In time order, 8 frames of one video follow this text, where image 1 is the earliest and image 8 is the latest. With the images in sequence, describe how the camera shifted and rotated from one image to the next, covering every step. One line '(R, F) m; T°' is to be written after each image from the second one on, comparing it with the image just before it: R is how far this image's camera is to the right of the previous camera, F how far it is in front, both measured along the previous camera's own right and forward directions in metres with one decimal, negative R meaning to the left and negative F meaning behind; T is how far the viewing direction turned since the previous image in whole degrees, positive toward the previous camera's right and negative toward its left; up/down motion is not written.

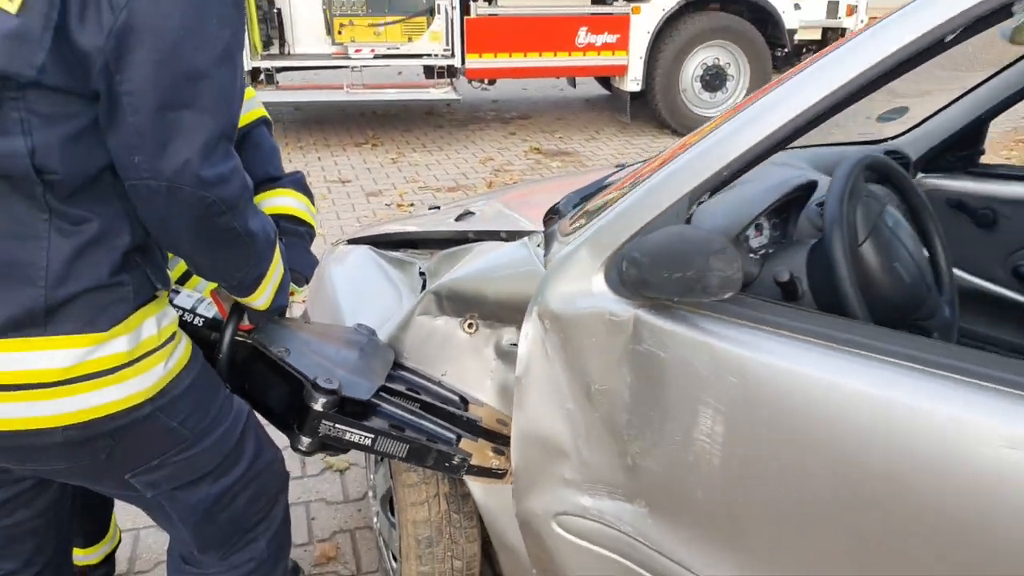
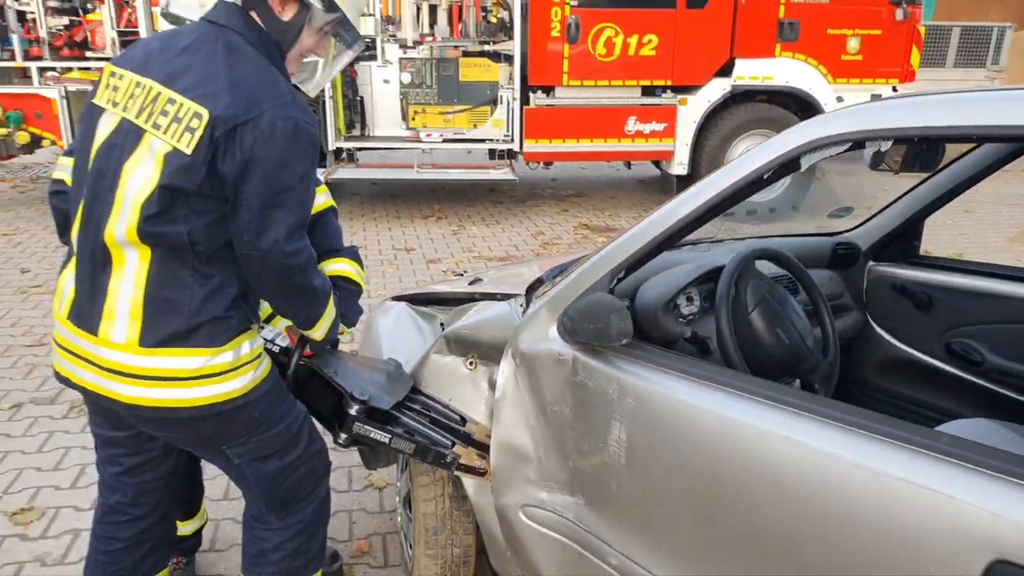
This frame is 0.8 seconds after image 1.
(+0.2, -0.5) m; -5°
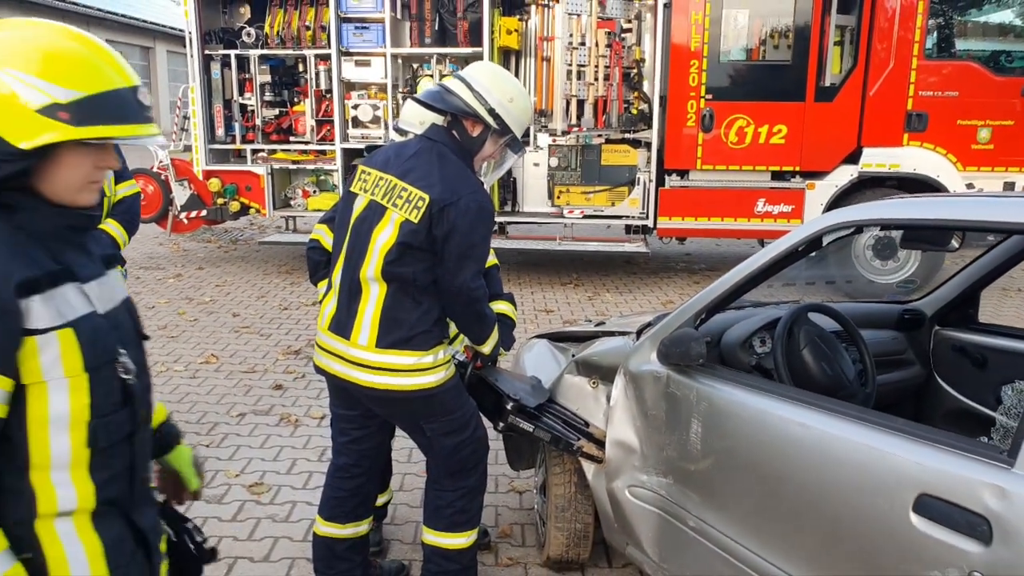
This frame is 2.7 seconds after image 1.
(+0.1, -0.8) m; -10°
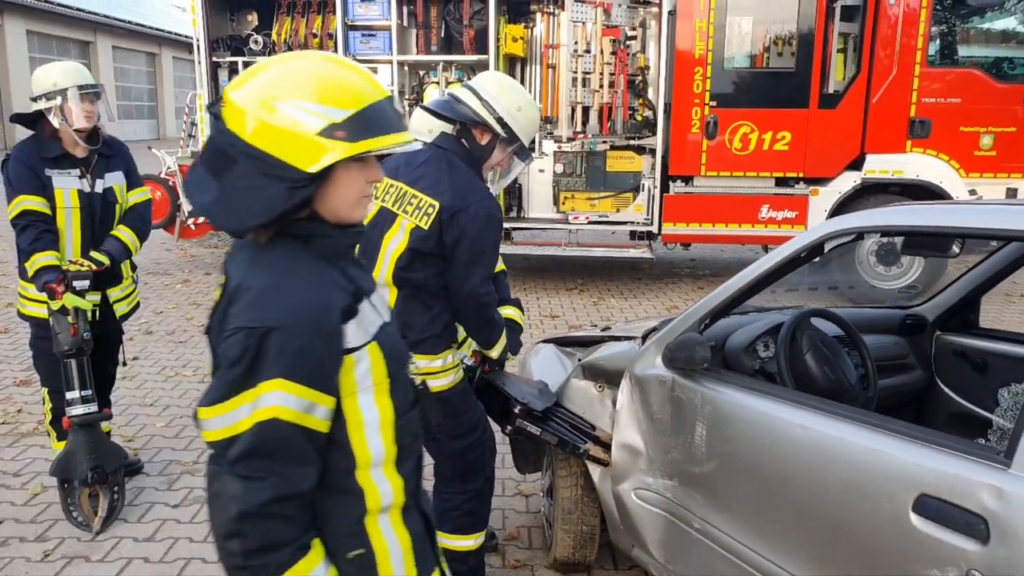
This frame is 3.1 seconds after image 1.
(0.0, -0.1) m; 0°
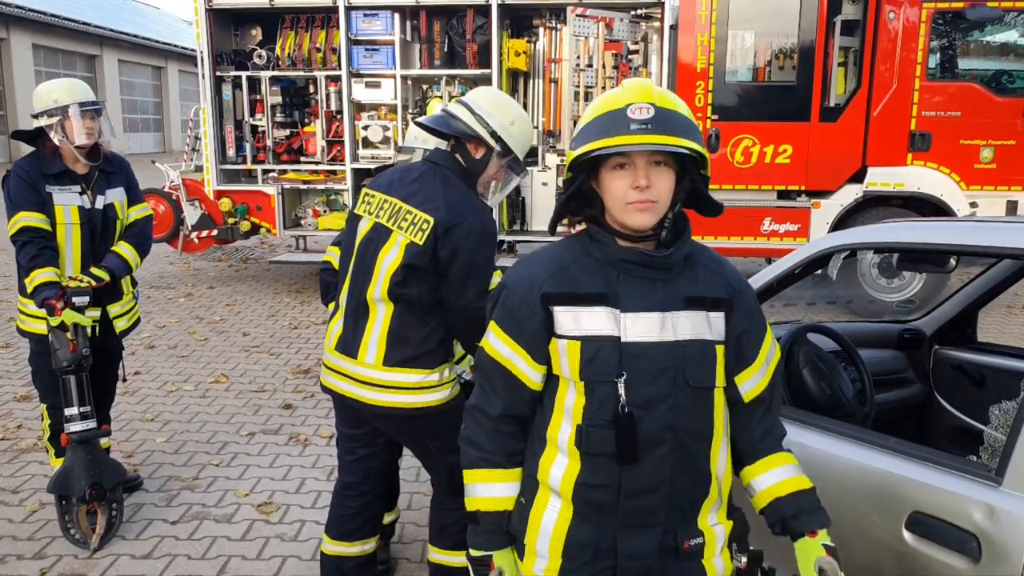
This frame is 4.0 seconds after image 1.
(0.0, 0.0) m; 0°
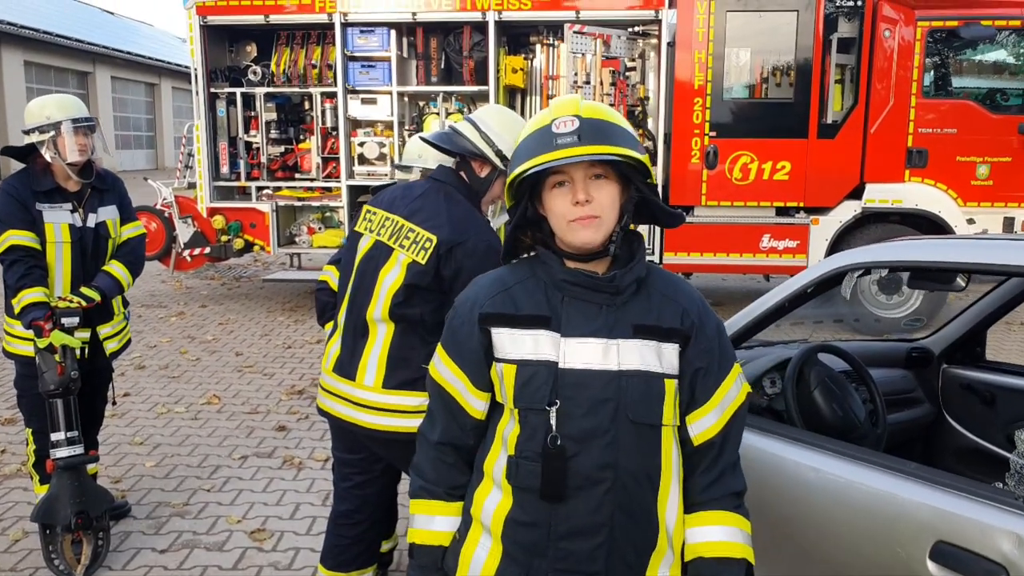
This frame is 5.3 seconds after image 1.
(0.0, +0.1) m; 0°
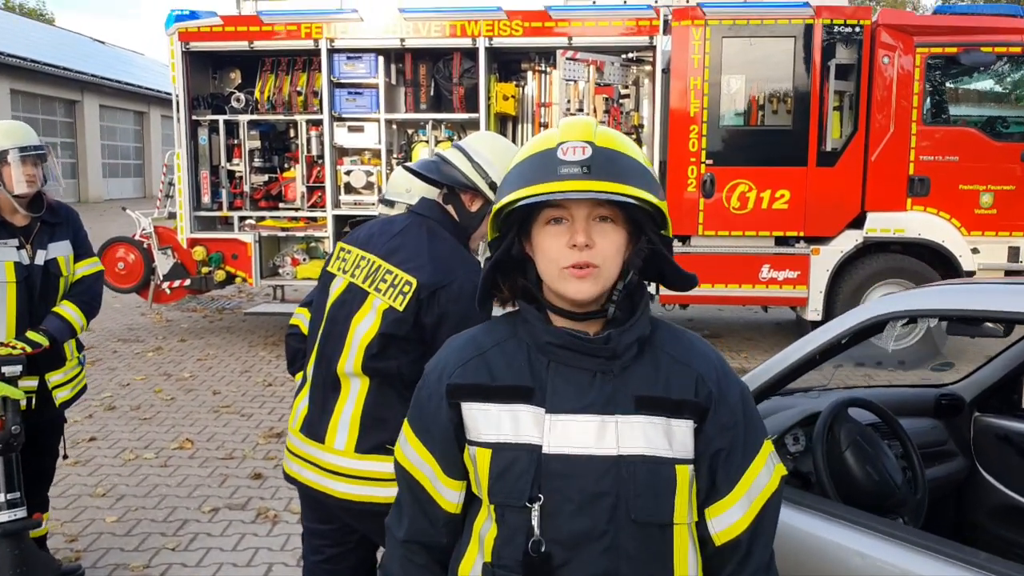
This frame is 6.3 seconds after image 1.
(0.0, +0.3) m; +1°
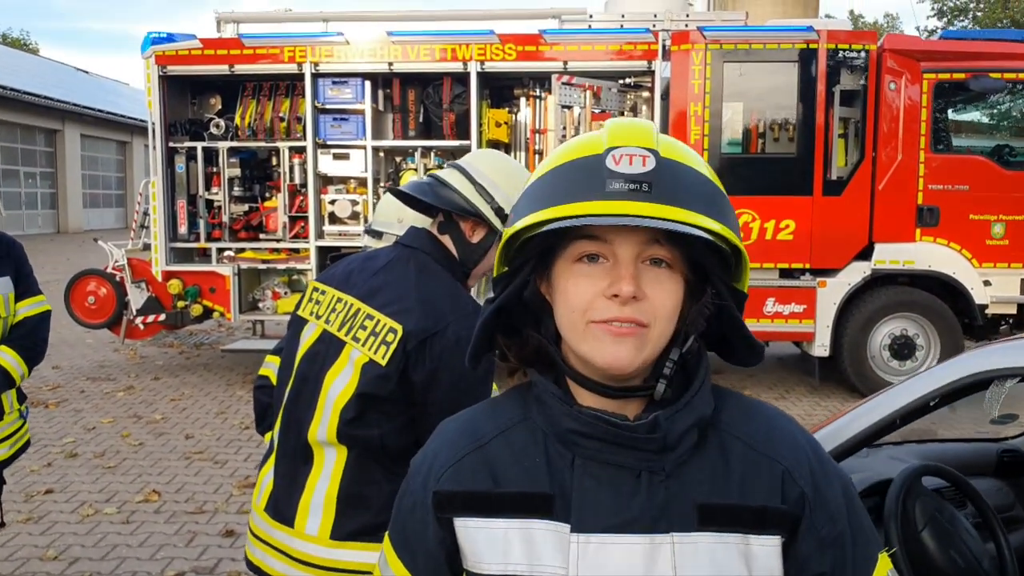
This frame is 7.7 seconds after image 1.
(-0.1, +0.4) m; +1°
